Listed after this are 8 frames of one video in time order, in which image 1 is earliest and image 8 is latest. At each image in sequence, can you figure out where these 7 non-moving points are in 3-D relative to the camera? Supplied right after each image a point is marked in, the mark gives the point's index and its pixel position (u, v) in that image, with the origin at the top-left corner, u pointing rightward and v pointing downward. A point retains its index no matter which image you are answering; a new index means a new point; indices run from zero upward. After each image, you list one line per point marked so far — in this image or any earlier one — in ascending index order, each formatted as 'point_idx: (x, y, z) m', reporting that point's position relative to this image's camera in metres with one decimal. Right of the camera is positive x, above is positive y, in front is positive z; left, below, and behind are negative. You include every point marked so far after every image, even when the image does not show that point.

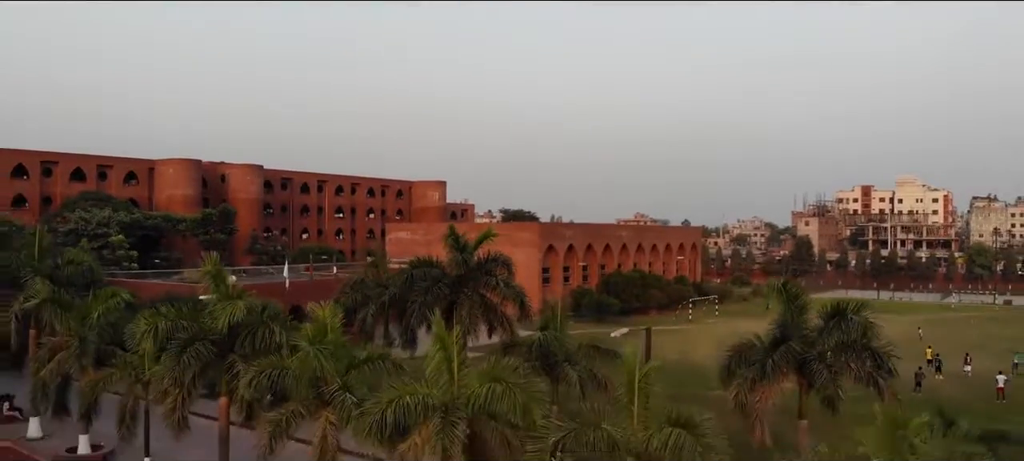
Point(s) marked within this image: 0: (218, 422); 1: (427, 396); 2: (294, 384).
0: (-7.6, -4.9, +19.0) m
1: (-1.3, -2.4, +11.7) m
2: (-3.6, -2.6, +12.9) m
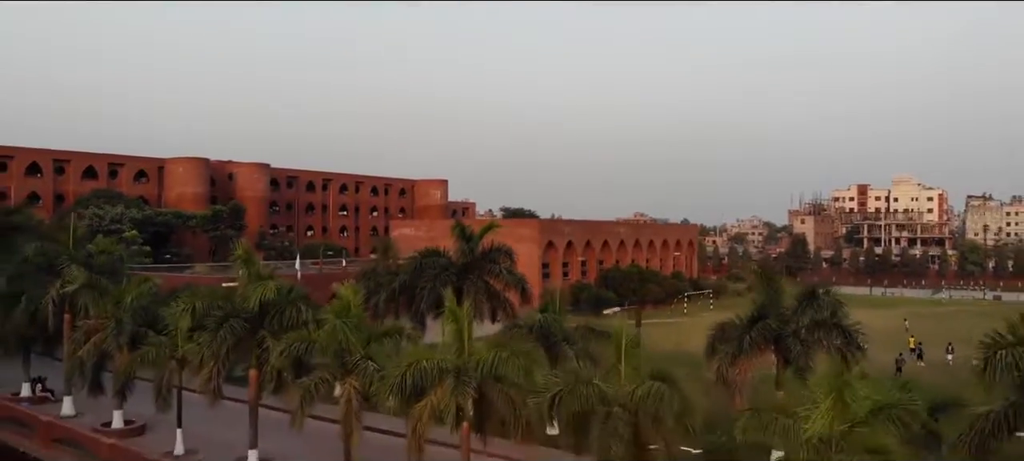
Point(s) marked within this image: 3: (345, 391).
0: (-7.5, -4.7, +20.5) m
1: (-1.2, -2.2, +13.2) m
2: (-3.5, -2.3, +14.3) m
3: (-3.0, -2.9, +13.3) m
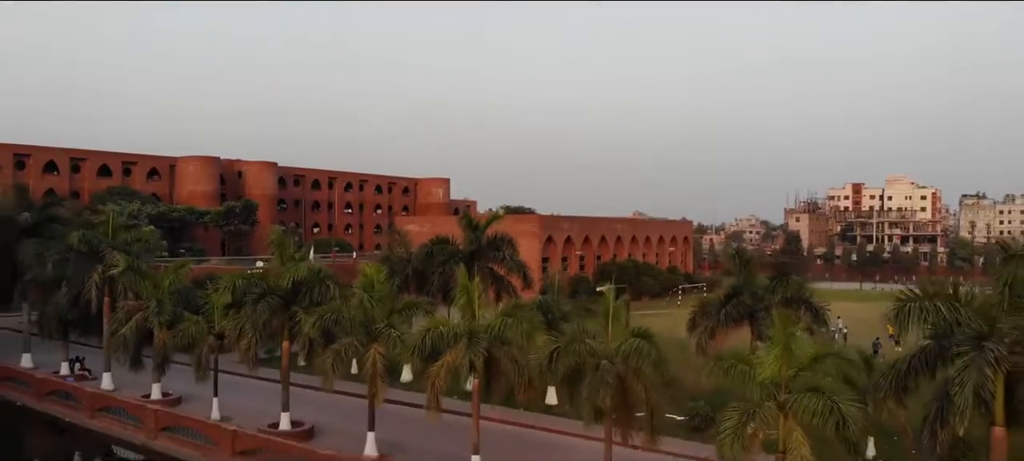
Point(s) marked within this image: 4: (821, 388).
0: (-7.5, -4.4, +22.3) m
1: (-1.2, -1.9, +15.0) m
2: (-3.5, -2.0, +16.2) m
3: (-2.9, -2.6, +15.2) m
4: (+4.5, -2.3, +10.8) m
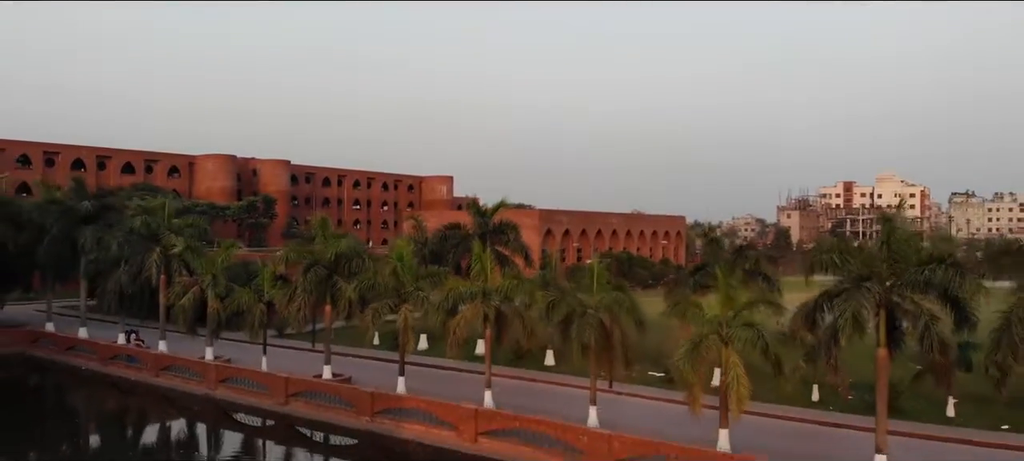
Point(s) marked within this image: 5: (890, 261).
0: (-7.3, -3.9, +25.7) m
1: (-1.0, -1.4, +18.4) m
2: (-3.3, -1.5, +19.6) m
3: (-2.8, -2.1, +18.6) m
4: (+4.6, -1.8, +14.2) m
5: (+6.4, -0.5, +12.6) m
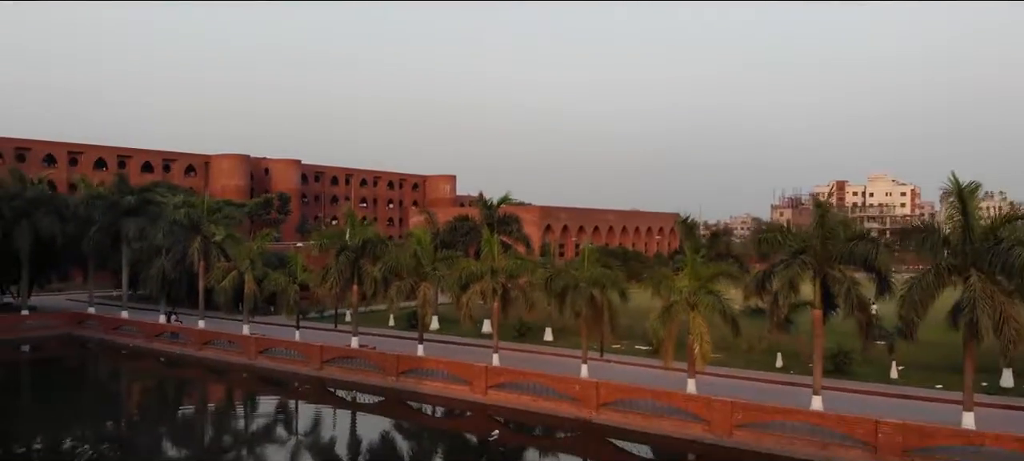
0: (-7.2, -3.6, +28.7) m
1: (-0.9, -1.1, +21.4) m
2: (-3.2, -1.2, +22.6) m
3: (-2.6, -1.8, +21.6) m
4: (+4.7, -1.5, +17.2) m
5: (+6.5, -0.2, +15.6) m
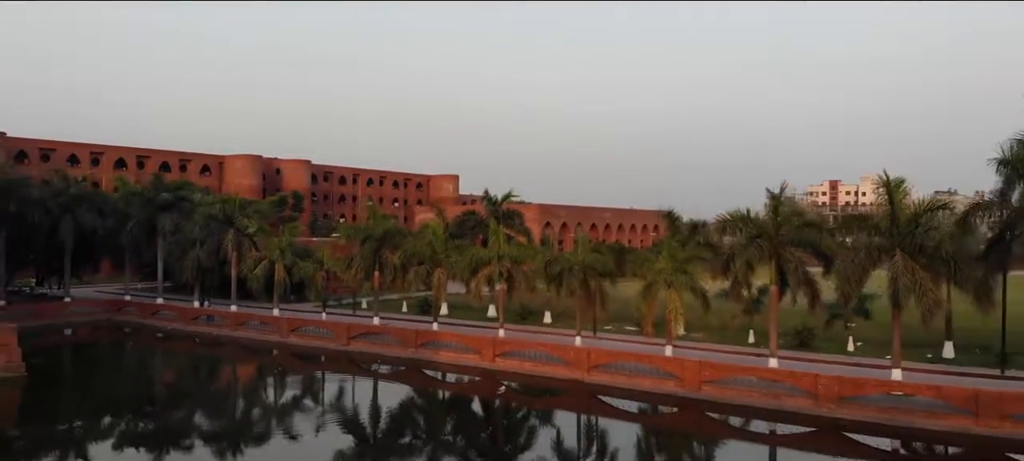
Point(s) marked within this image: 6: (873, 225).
0: (-7.1, -3.3, +31.7) m
1: (-0.8, -0.8, +24.4) m
2: (-3.1, -0.9, +25.6) m
3: (-2.5, -1.5, +24.6) m
4: (+4.8, -1.2, +20.2) m
5: (+6.7, +0.1, +18.6) m
6: (+8.6, +0.1, +17.6) m
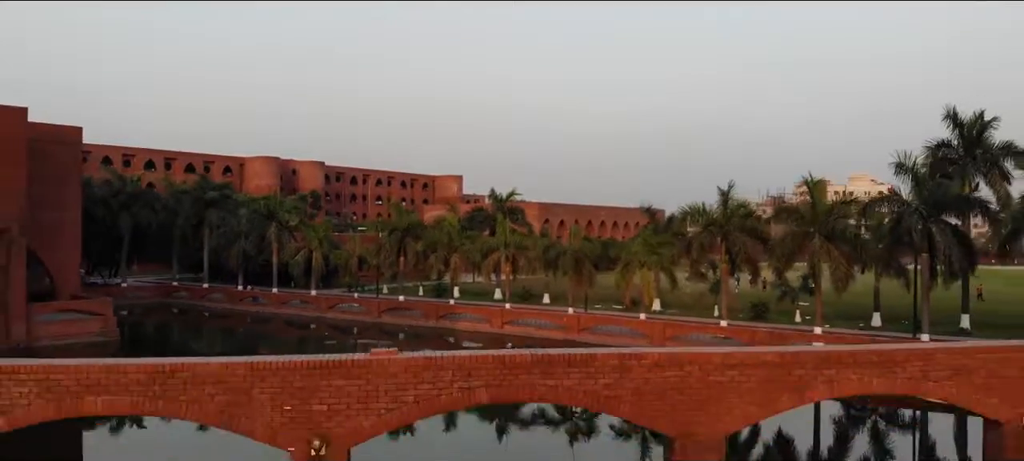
0: (-6.9, -3.0, +36.6) m
1: (-0.6, -0.4, +29.3) m
2: (-2.9, -0.6, +30.5) m
3: (-2.4, -1.2, +29.5) m
4: (+5.0, -0.8, +25.1) m
5: (+6.8, +0.4, +23.5) m
6: (+8.8, +0.5, +22.5) m
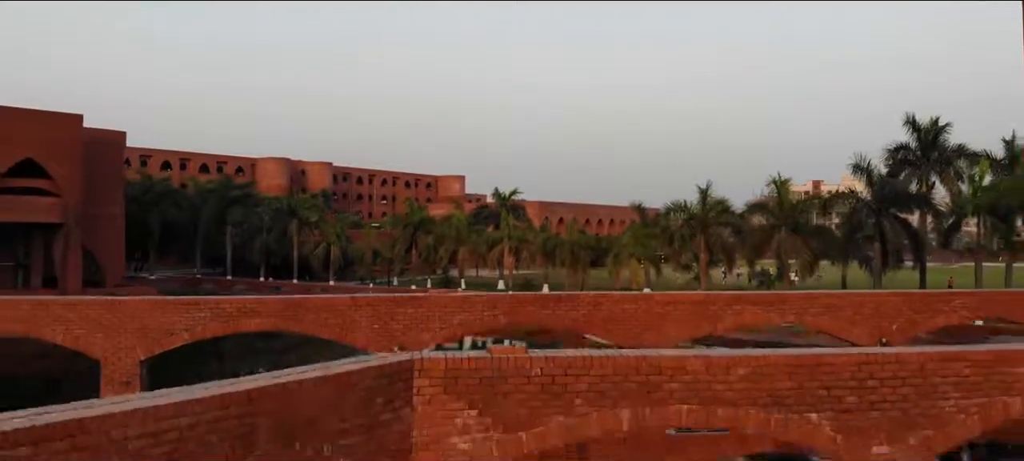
0: (-6.8, -2.7, +39.6) m
1: (-0.5, -0.2, +32.3) m
2: (-2.8, -0.4, +33.5) m
3: (-2.2, -1.0, +32.5) m
4: (+5.1, -0.6, +28.1) m
5: (+6.9, +0.7, +26.6) m
6: (+8.9, +0.7, +25.5) m
